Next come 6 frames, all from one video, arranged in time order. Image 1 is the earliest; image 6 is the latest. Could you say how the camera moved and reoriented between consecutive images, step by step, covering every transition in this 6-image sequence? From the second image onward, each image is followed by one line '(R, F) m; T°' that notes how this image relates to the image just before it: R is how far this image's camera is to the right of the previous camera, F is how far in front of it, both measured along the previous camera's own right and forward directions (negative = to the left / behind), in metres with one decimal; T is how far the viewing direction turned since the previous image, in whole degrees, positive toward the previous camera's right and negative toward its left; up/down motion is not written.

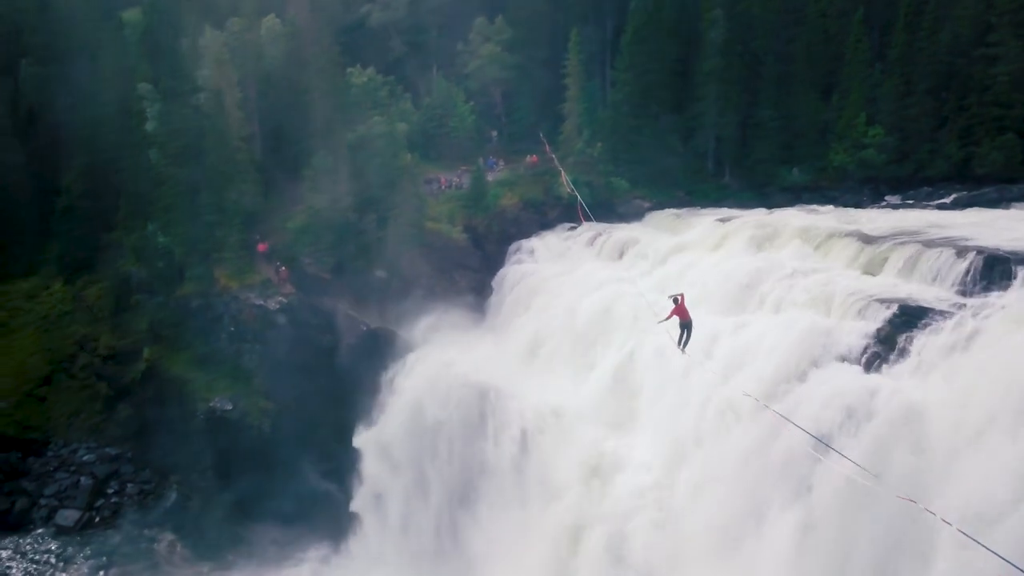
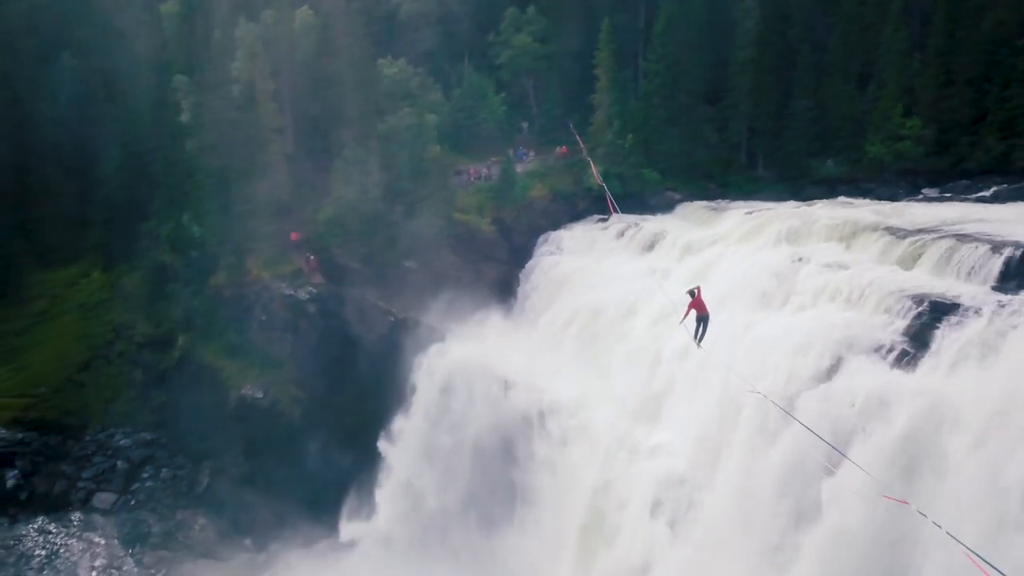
(+0.1, 0.0) m; -2°
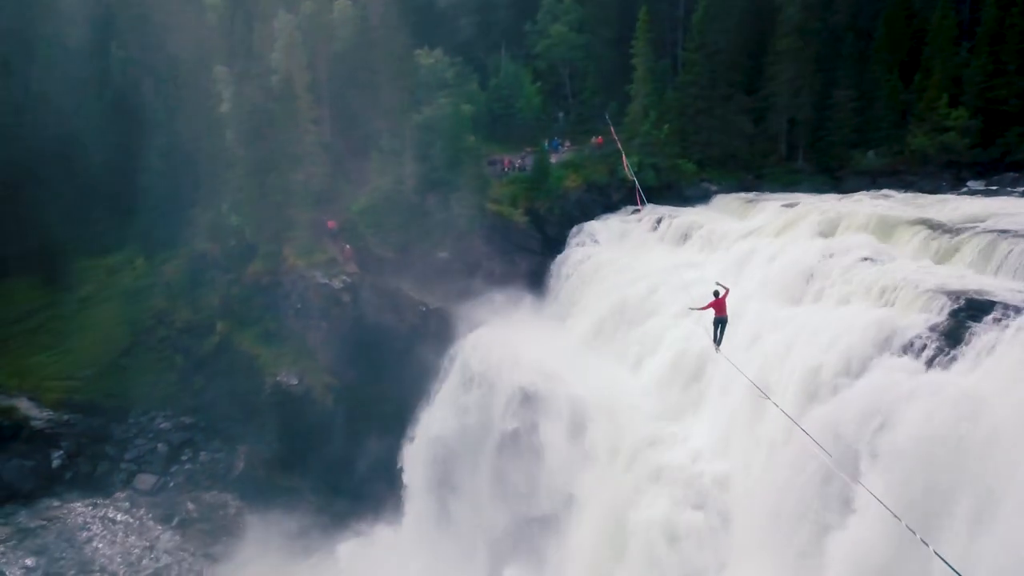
(+0.3, 0.0) m; -3°
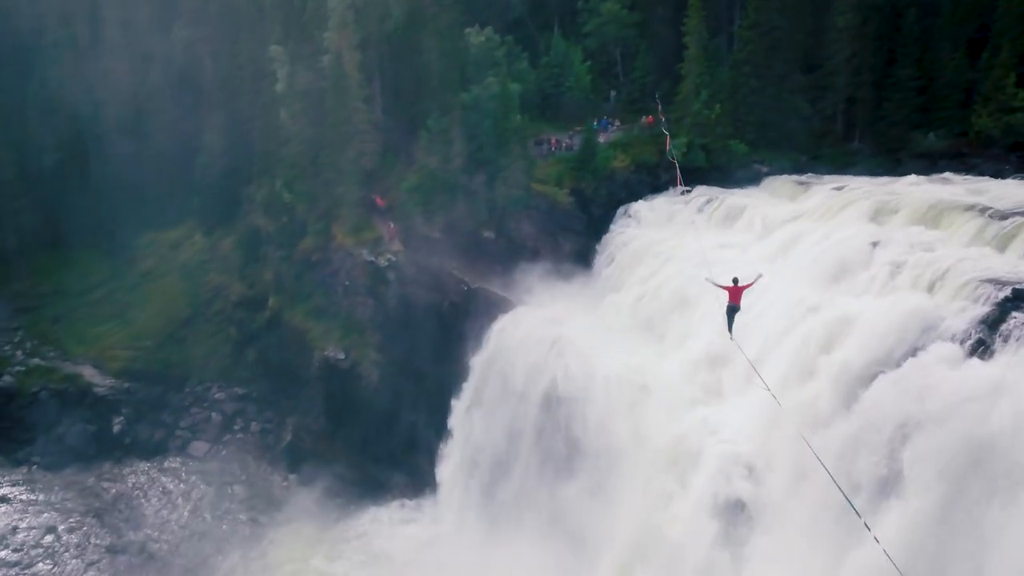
(+0.6, 0.0) m; -4°
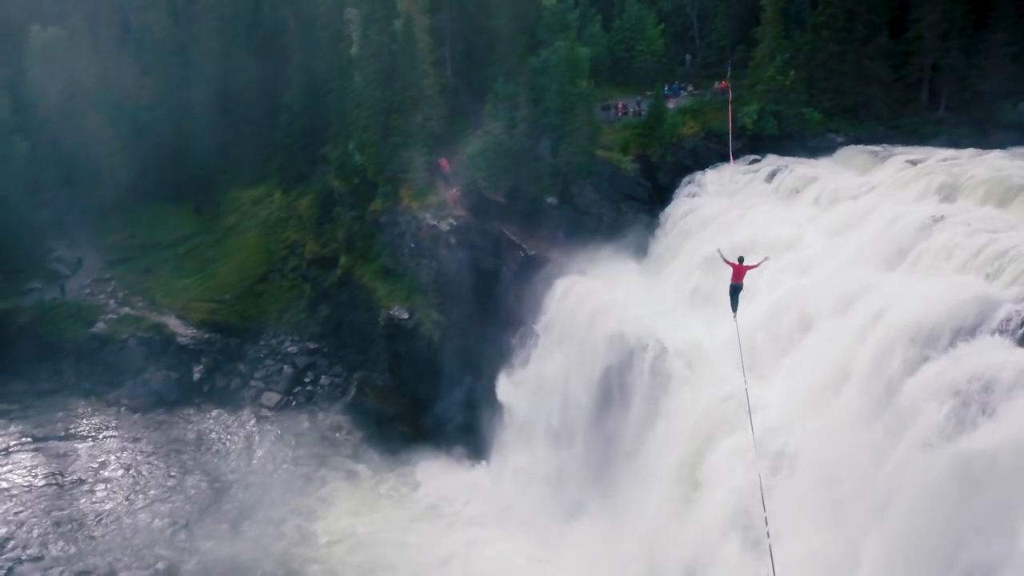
(+0.9, -0.2) m; -6°
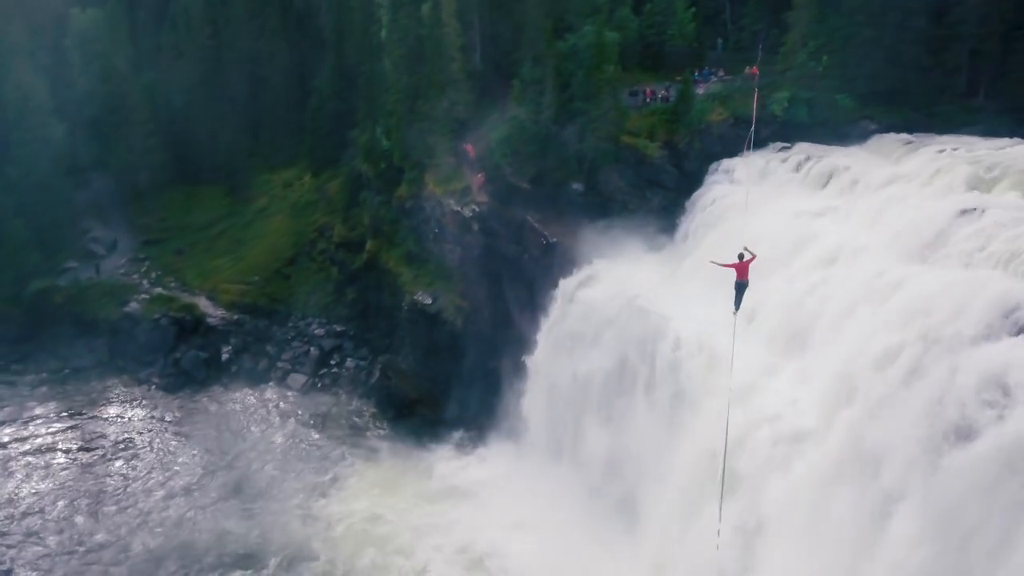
(+0.4, 0.0) m; -3°
